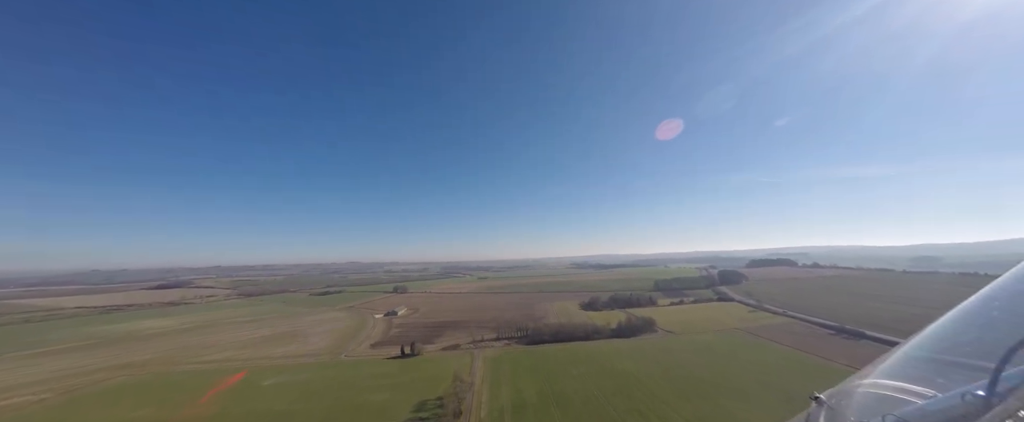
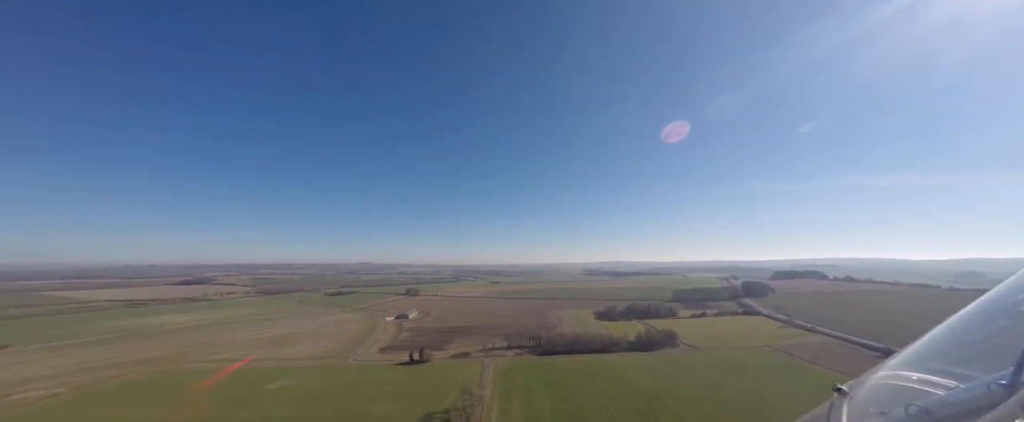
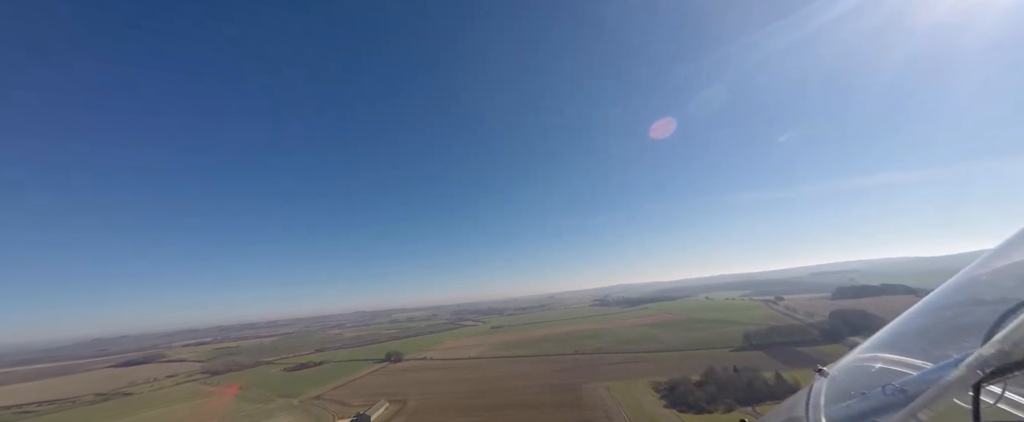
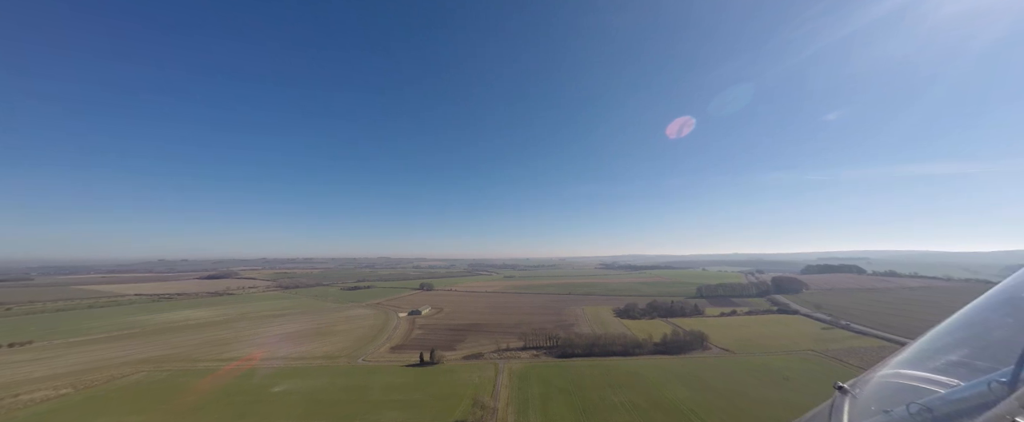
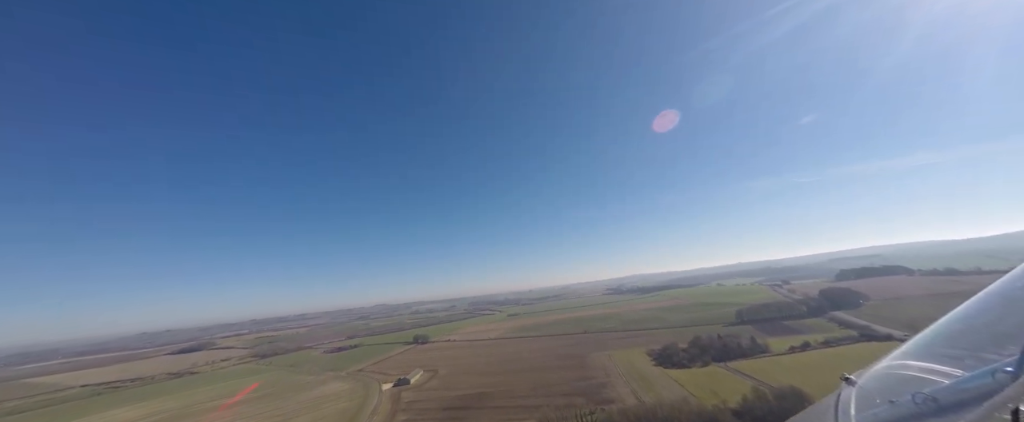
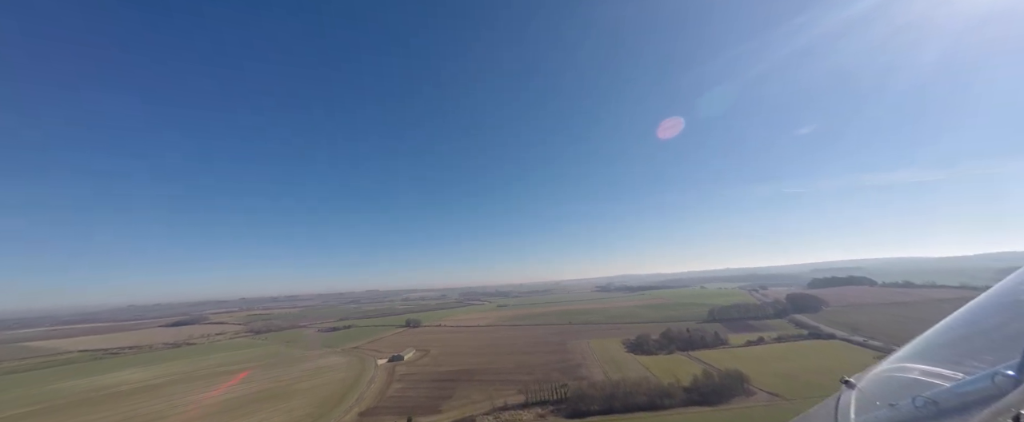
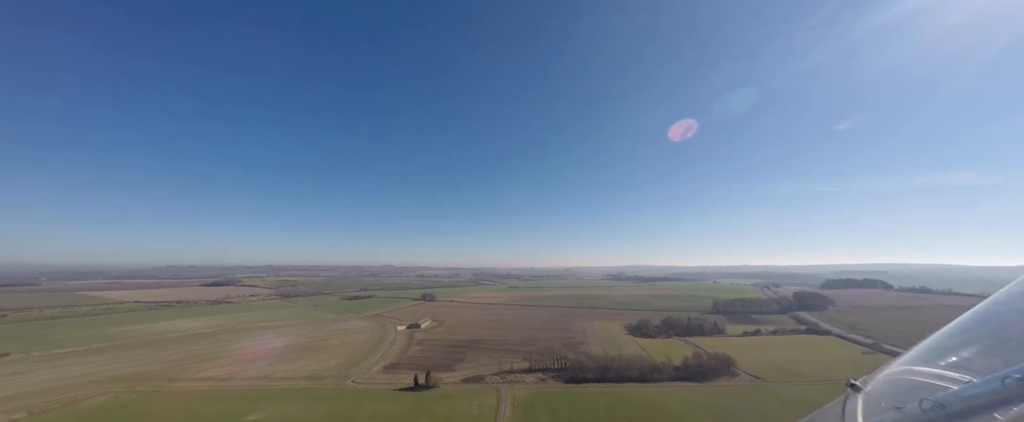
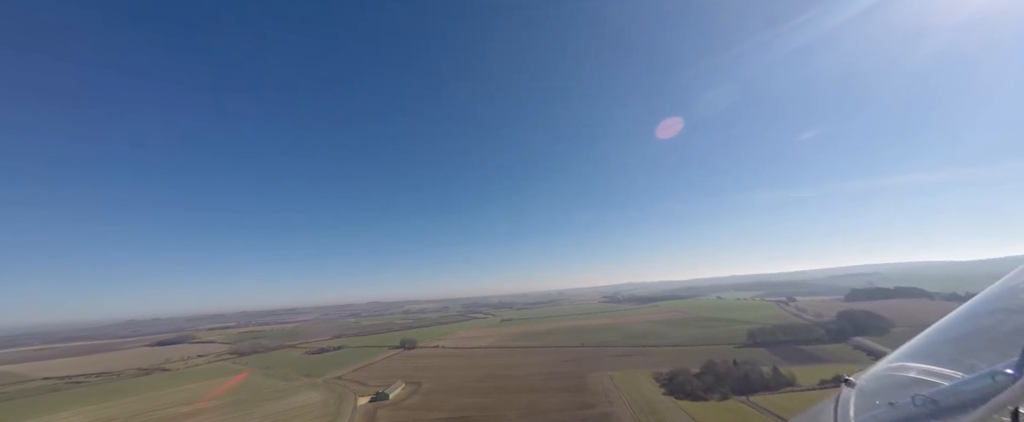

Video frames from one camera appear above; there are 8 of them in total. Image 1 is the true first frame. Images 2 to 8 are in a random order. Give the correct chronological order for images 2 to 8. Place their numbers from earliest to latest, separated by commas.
2, 4, 7, 6, 5, 8, 3
